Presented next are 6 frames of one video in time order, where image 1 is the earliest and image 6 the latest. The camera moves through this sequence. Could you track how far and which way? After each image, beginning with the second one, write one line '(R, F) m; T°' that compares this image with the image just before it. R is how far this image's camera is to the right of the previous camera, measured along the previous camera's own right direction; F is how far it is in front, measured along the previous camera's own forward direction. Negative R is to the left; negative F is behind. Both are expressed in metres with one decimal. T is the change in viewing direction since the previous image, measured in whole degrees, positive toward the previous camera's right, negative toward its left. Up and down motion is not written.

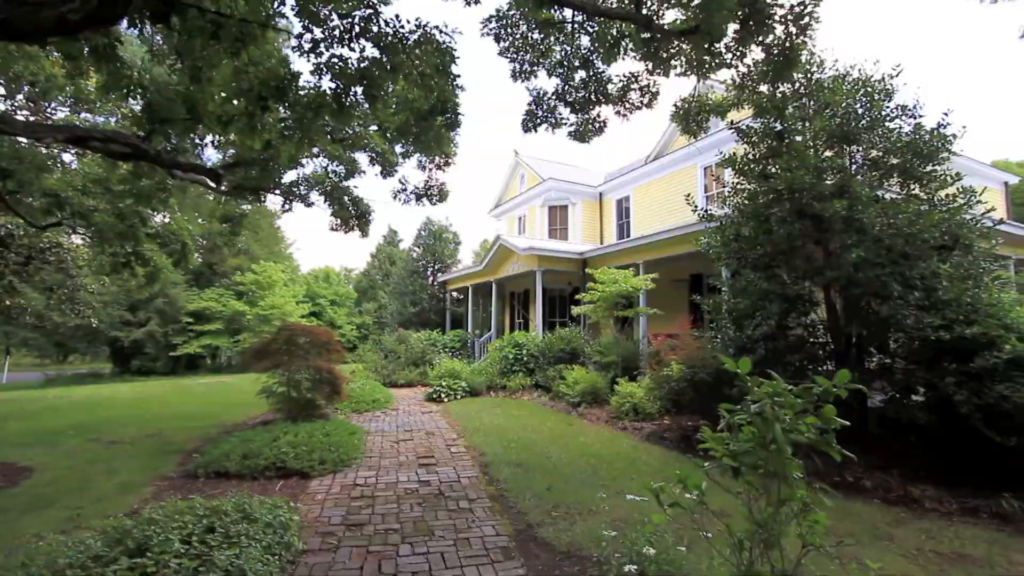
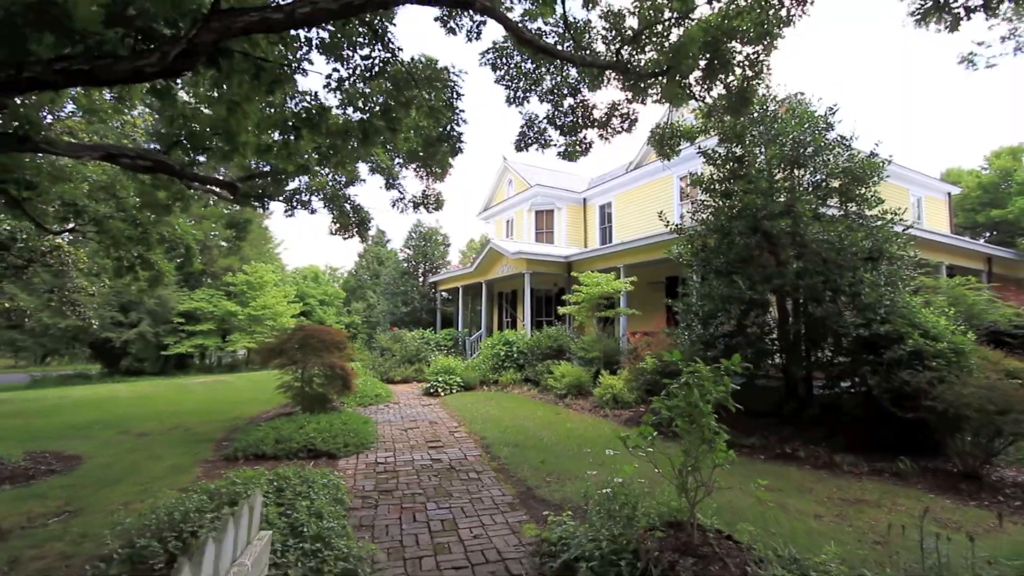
(-0.2, -0.7) m; +3°
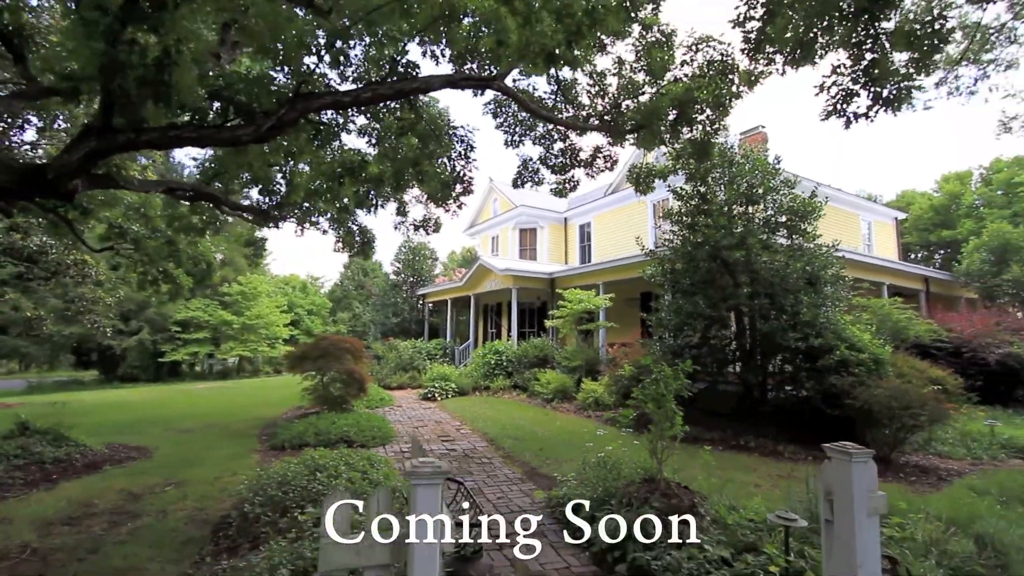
(-0.3, -1.0) m; +3°
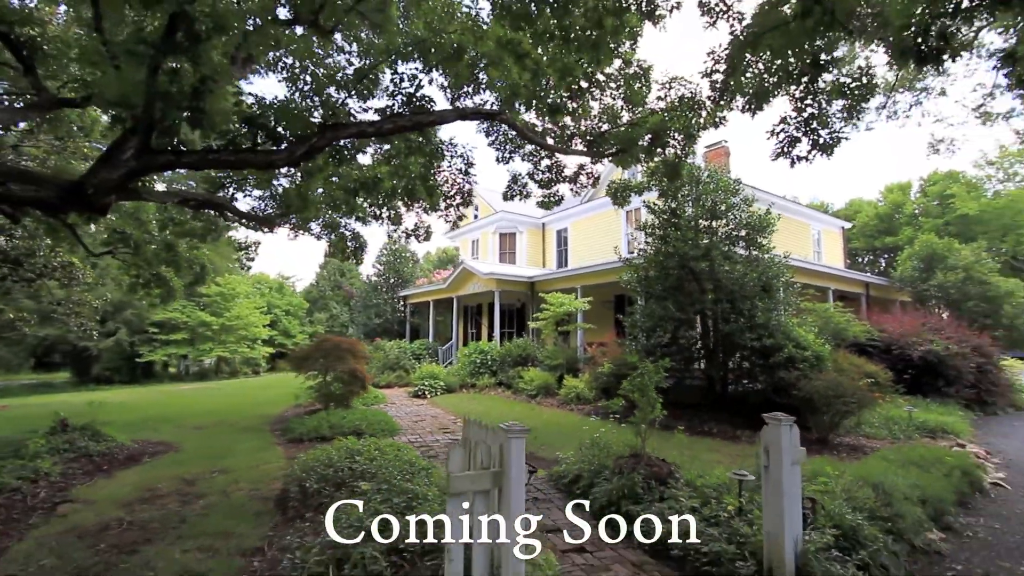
(-0.4, -0.7) m; +4°
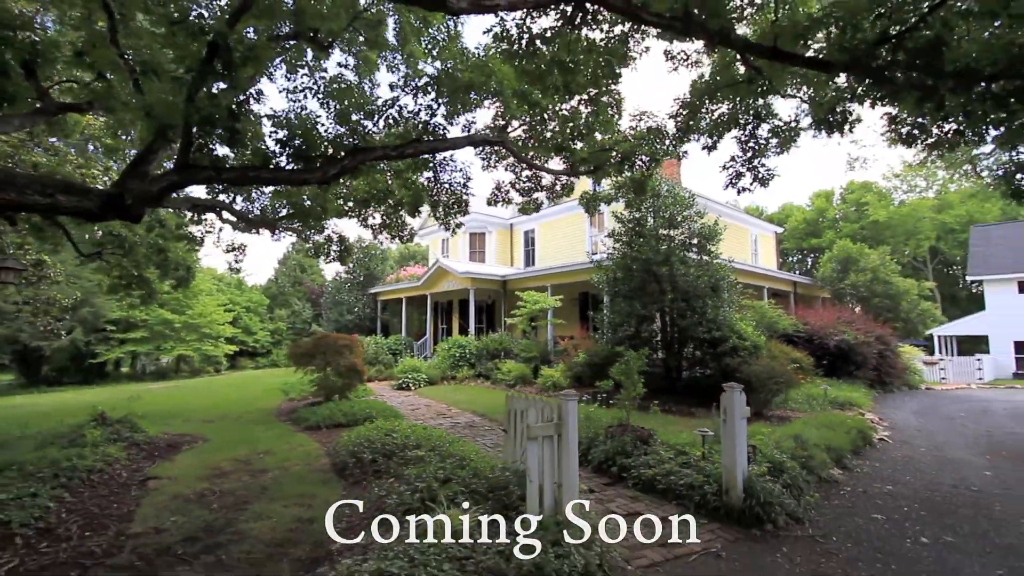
(-0.7, -0.9) m; +6°
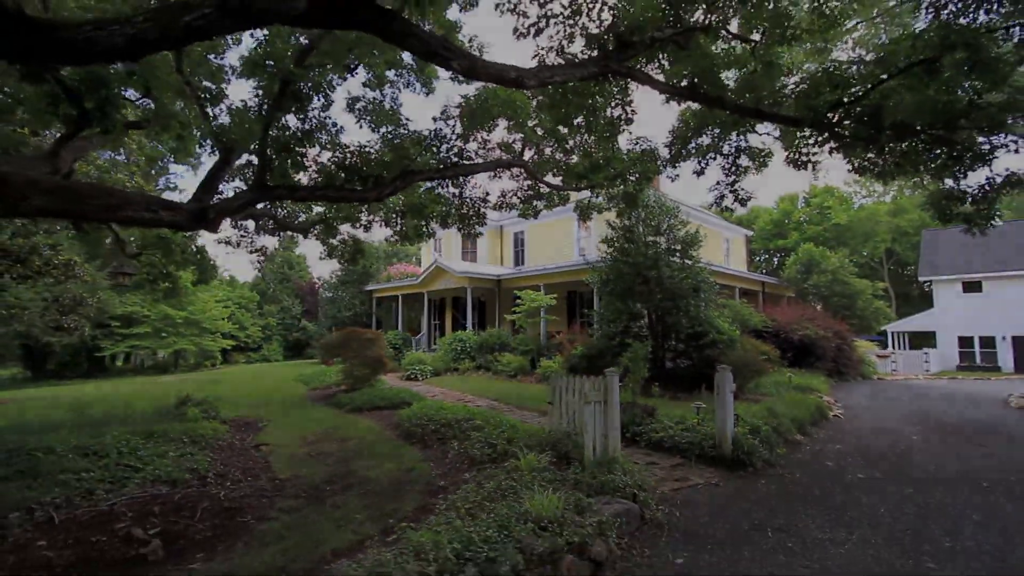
(-0.8, -1.0) m; +3°
